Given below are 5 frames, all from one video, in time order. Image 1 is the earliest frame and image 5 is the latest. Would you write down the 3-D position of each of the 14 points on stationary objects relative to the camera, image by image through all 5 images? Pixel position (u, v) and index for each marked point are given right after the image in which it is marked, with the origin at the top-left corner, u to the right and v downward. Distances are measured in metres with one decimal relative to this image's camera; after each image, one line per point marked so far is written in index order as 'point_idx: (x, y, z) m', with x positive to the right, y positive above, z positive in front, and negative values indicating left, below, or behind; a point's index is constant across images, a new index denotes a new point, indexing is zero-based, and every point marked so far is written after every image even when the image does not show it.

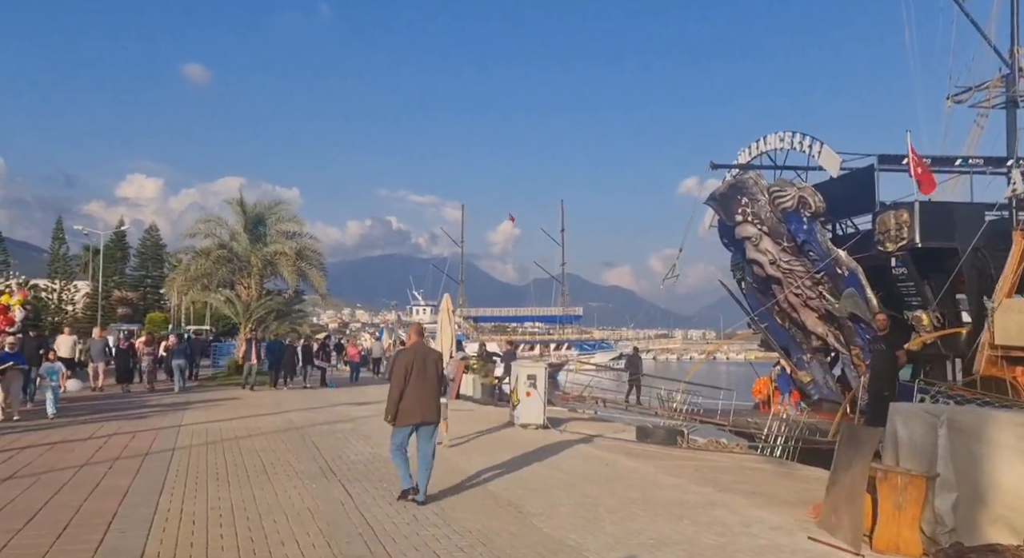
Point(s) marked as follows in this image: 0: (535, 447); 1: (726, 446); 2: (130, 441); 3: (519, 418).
0: (+0.3, -2.5, +10.9) m
1: (+3.5, -2.7, +11.8) m
2: (-5.4, -2.3, +10.3) m
3: (+0.1, -2.5, +12.9) m
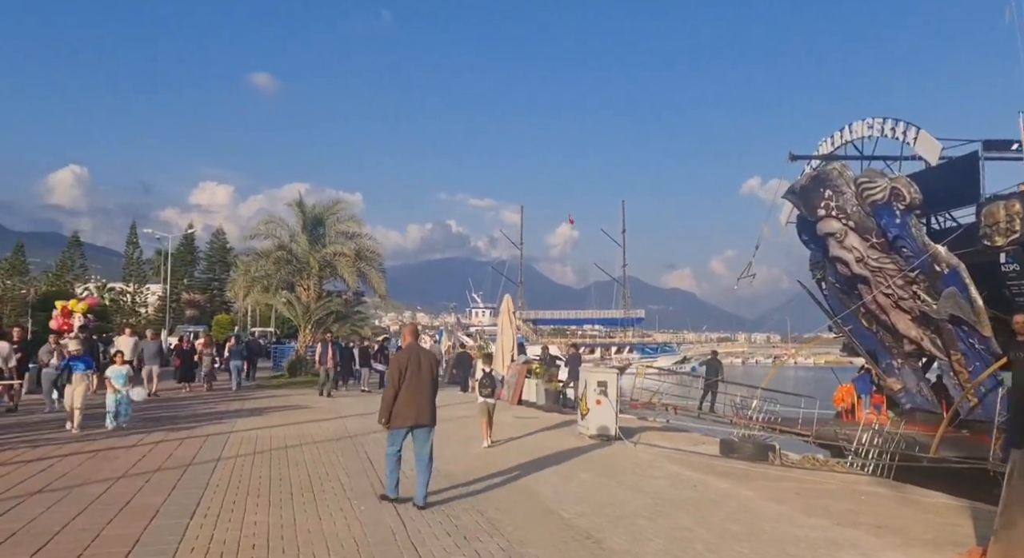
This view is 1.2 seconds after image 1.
0: (+1.3, -2.4, +9.8) m
1: (+4.5, -2.6, +10.5) m
2: (-4.5, -2.3, +9.7) m
3: (+1.2, -2.4, +11.8) m
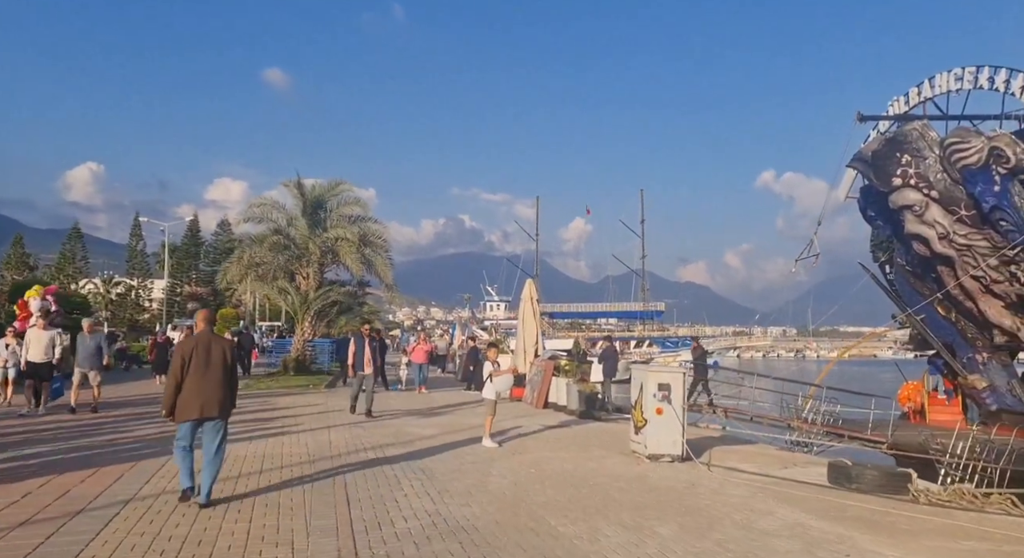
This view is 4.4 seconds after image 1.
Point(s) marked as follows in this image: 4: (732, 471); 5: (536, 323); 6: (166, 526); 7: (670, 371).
0: (+1.7, -2.0, +6.9) m
1: (+4.9, -2.3, +7.5) m
2: (-4.1, -1.9, +6.9) m
3: (+1.6, -2.0, +8.9) m
4: (+2.6, -2.2, +8.5) m
5: (+0.6, -1.1, +18.4) m
6: (-2.7, -1.9, +5.7) m
7: (+1.9, -1.1, +8.9) m
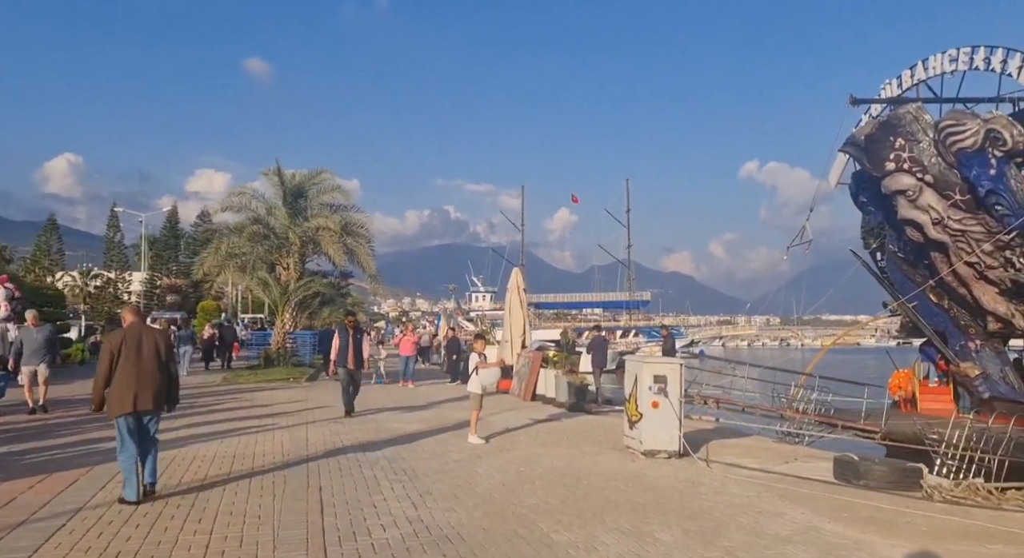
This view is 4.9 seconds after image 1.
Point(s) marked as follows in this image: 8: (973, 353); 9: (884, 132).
0: (+1.6, -1.9, +6.5) m
1: (+4.7, -2.1, +7.1) m
2: (-4.2, -1.8, +6.3) m
3: (+1.5, -1.9, +8.5) m
4: (+2.4, -2.1, +8.1) m
5: (+0.2, -0.8, +17.9) m
6: (-2.8, -1.8, +5.1) m
7: (+1.8, -1.0, +8.4) m
8: (+11.6, -1.9, +18.3) m
9: (+9.0, +3.6, +17.7) m
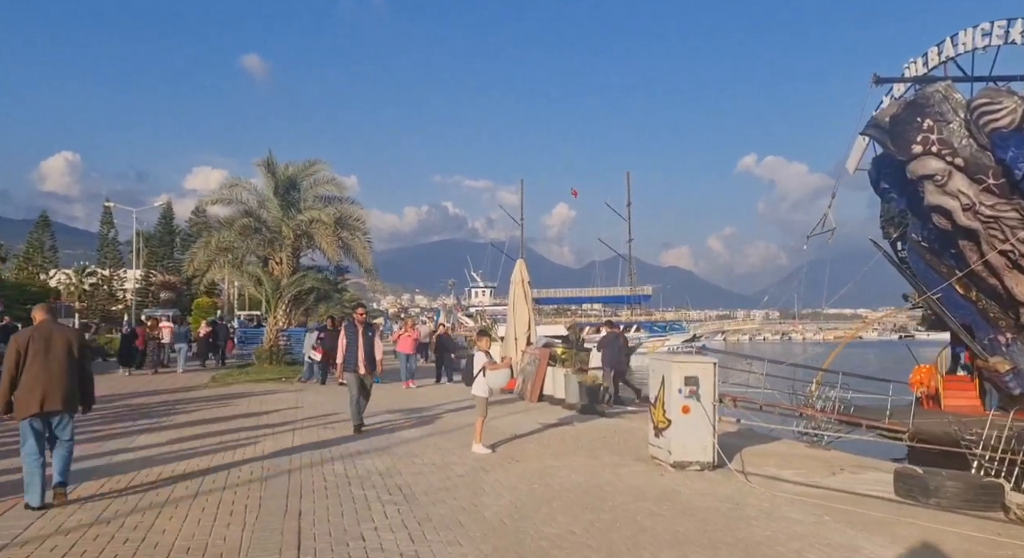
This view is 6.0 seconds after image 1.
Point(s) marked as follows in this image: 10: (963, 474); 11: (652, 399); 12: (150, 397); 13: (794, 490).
0: (+1.7, -1.8, +5.4) m
1: (+4.9, -2.0, +6.1) m
2: (-4.1, -1.8, +5.2) m
3: (+1.6, -1.8, +7.4) m
4: (+2.5, -1.9, +7.1) m
5: (+0.3, -0.7, +16.8) m
6: (-2.7, -1.7, +4.1) m
7: (+1.9, -0.8, +7.4) m
8: (+11.7, -1.6, +17.3) m
9: (+9.1, +3.8, +16.7) m
10: (+4.0, -1.7, +6.5) m
11: (+1.5, -1.3, +7.8) m
12: (-7.3, -2.4, +14.7) m
13: (+2.6, -1.9, +6.7) m
